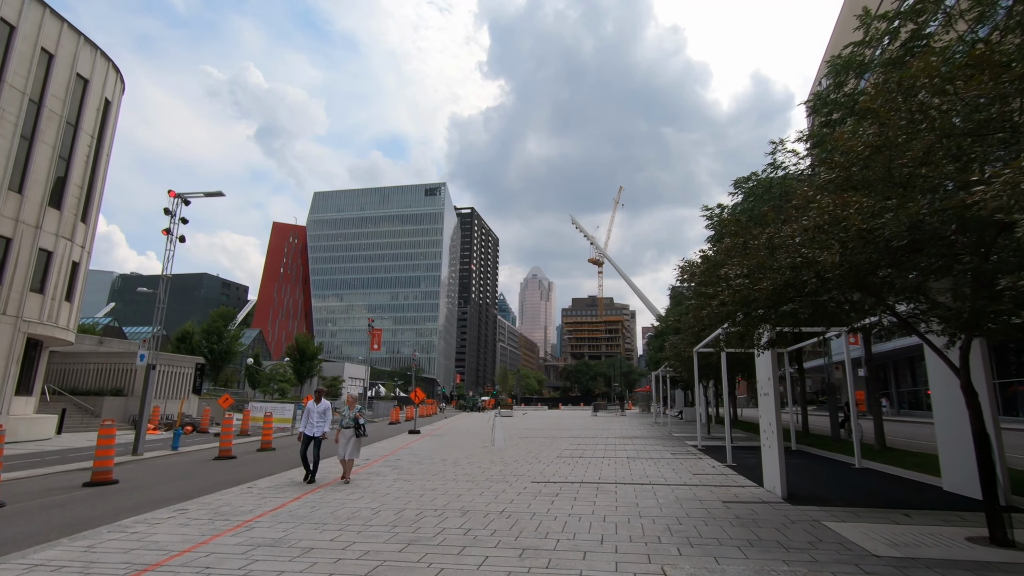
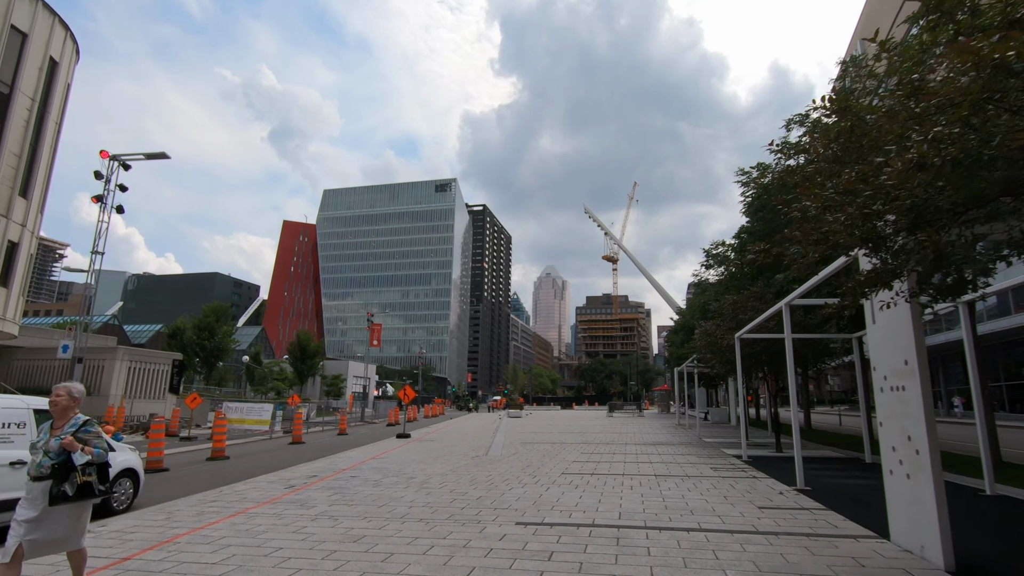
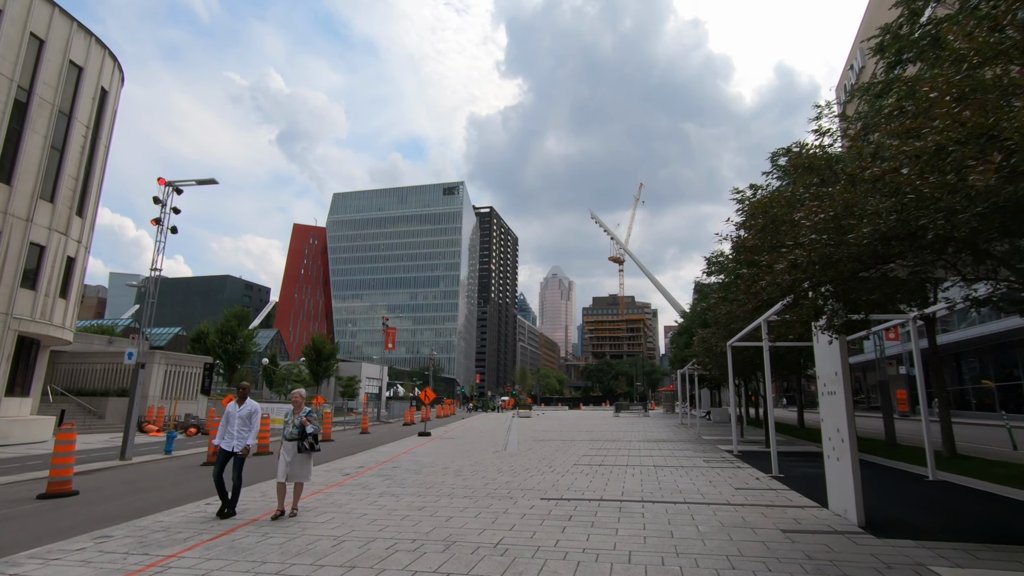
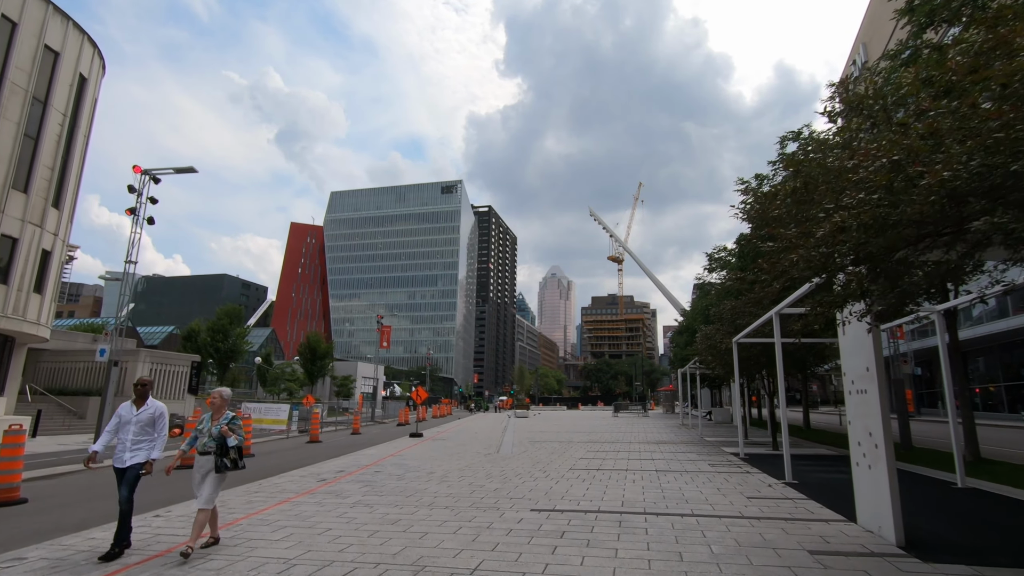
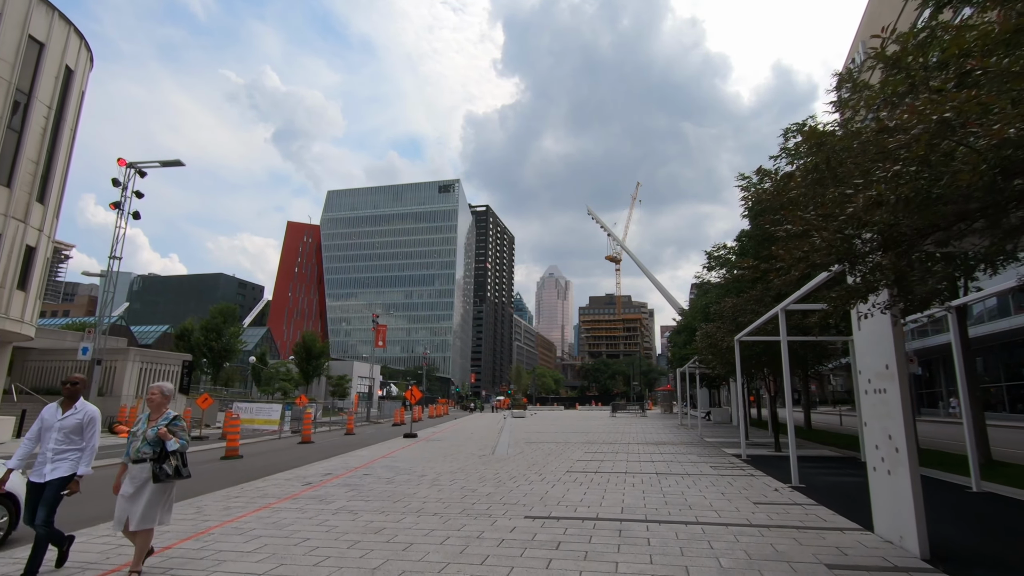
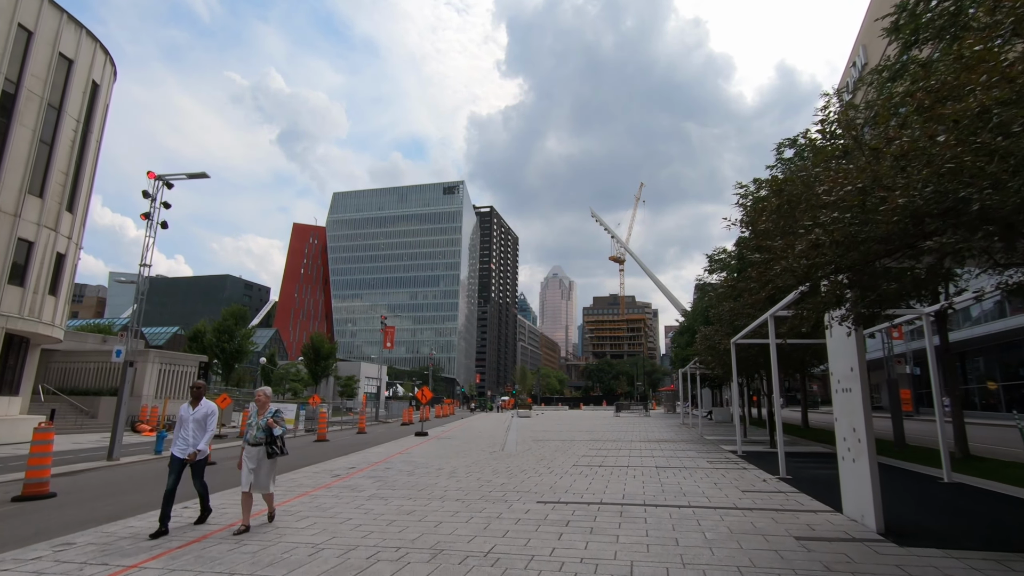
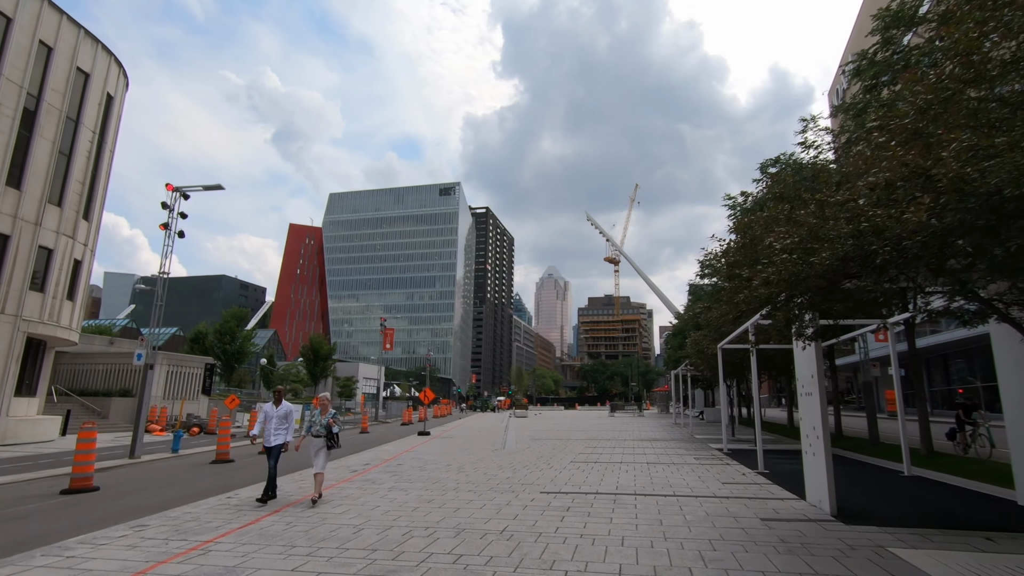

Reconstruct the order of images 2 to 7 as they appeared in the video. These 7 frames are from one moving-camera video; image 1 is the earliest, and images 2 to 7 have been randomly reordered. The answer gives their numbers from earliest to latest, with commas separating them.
7, 3, 6, 4, 5, 2
